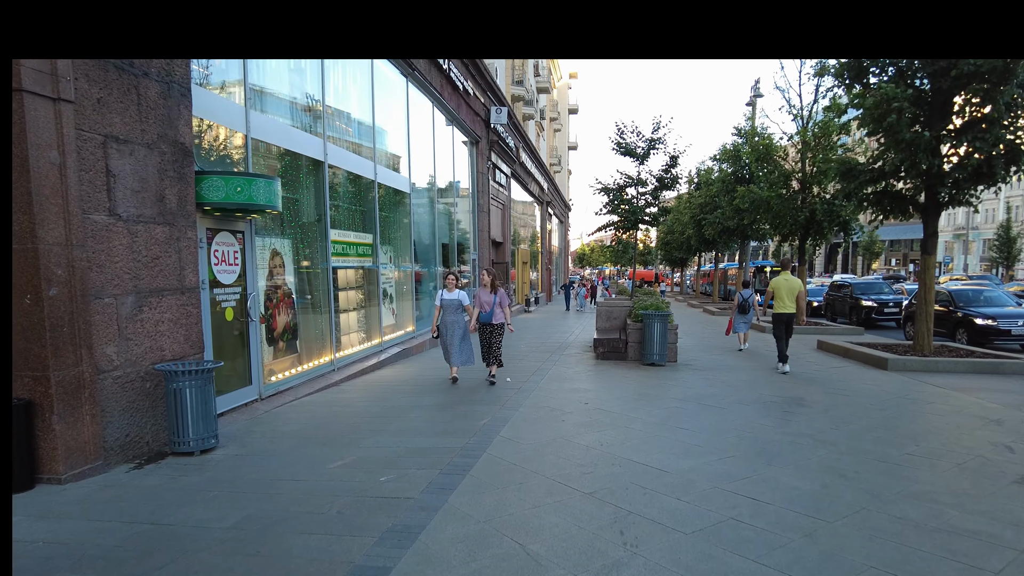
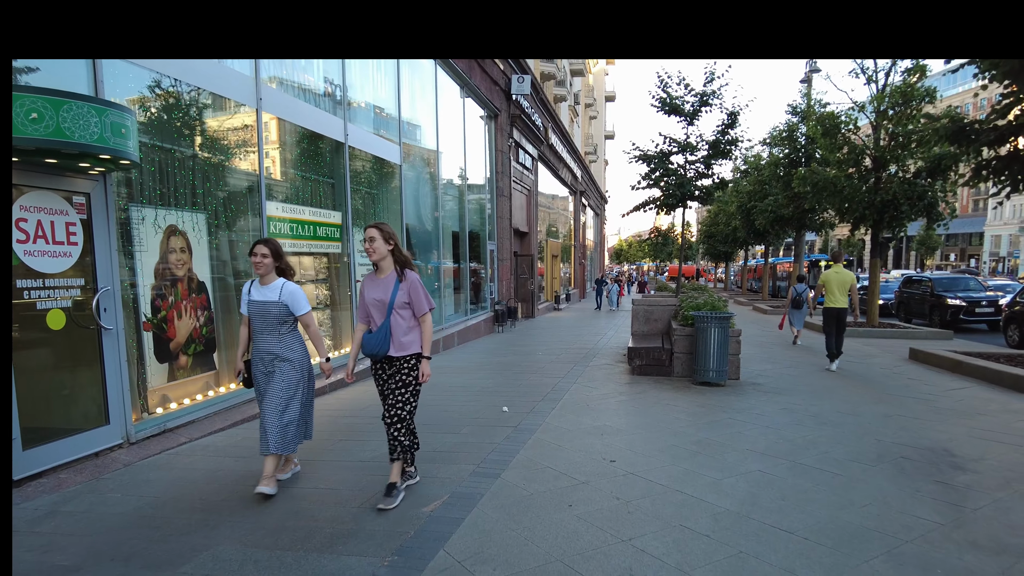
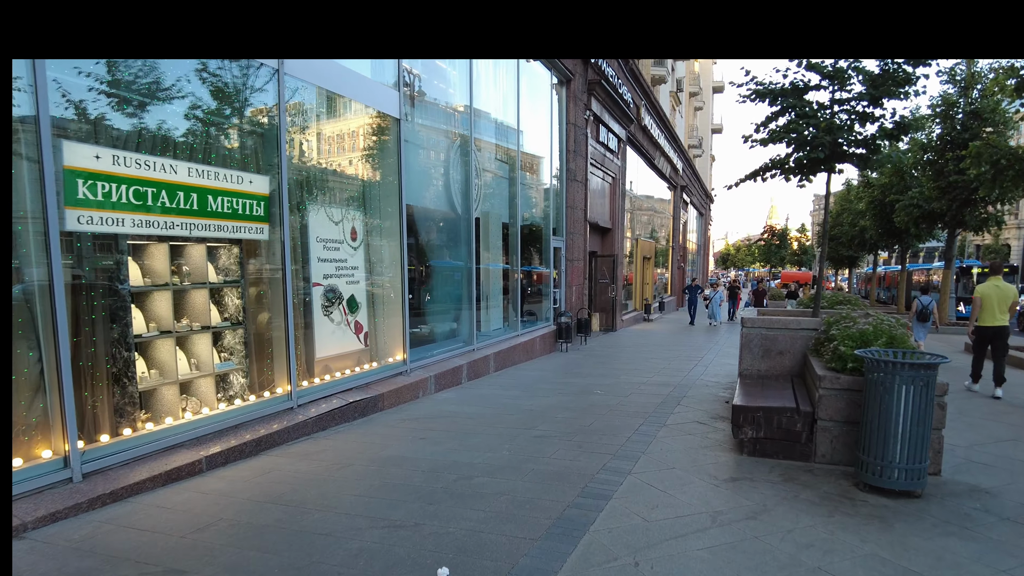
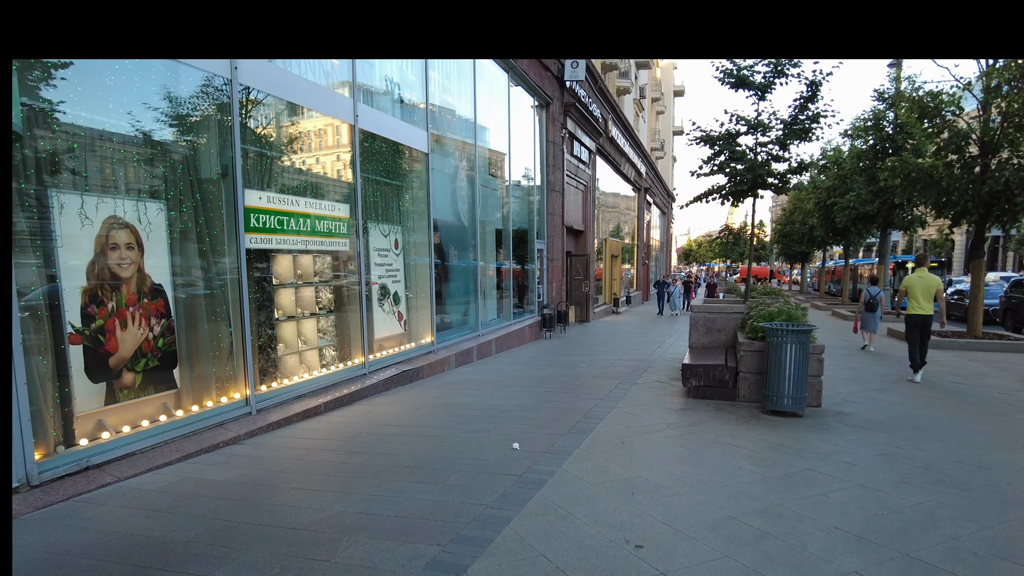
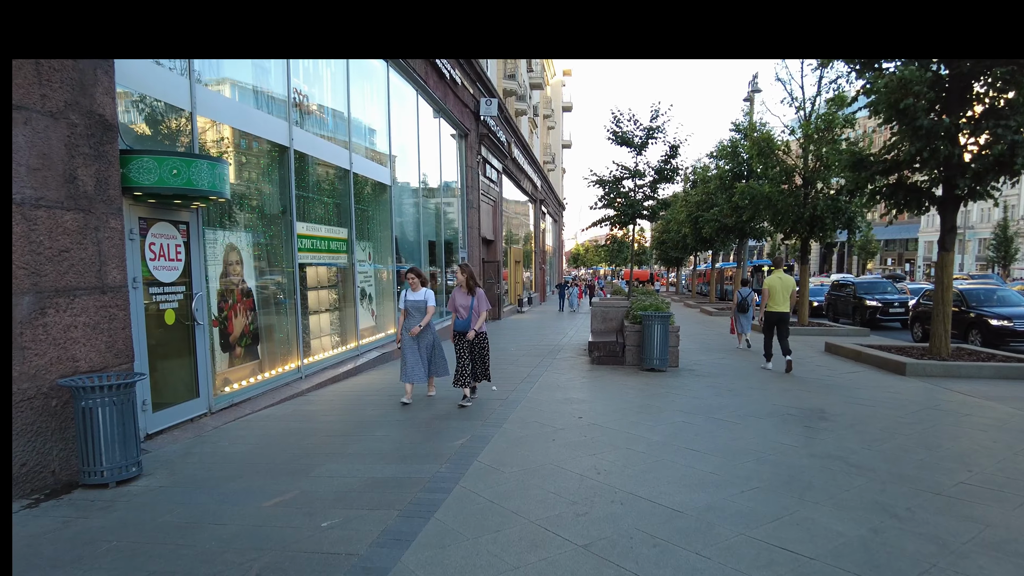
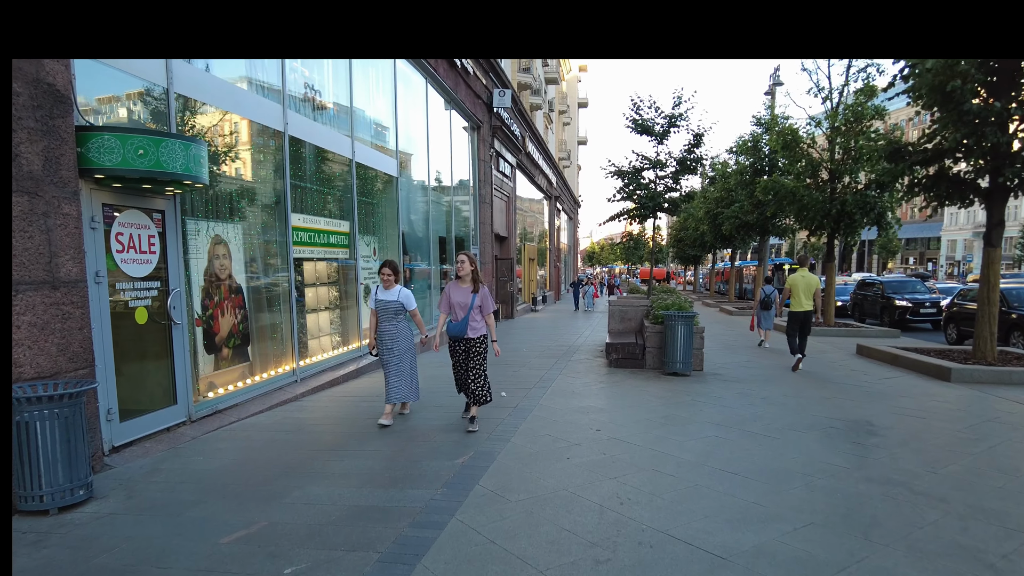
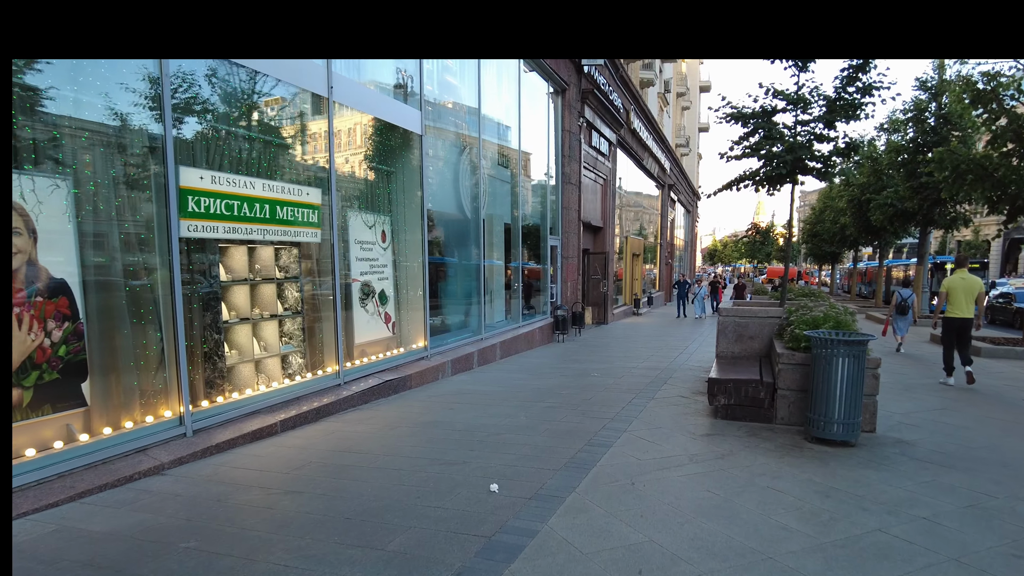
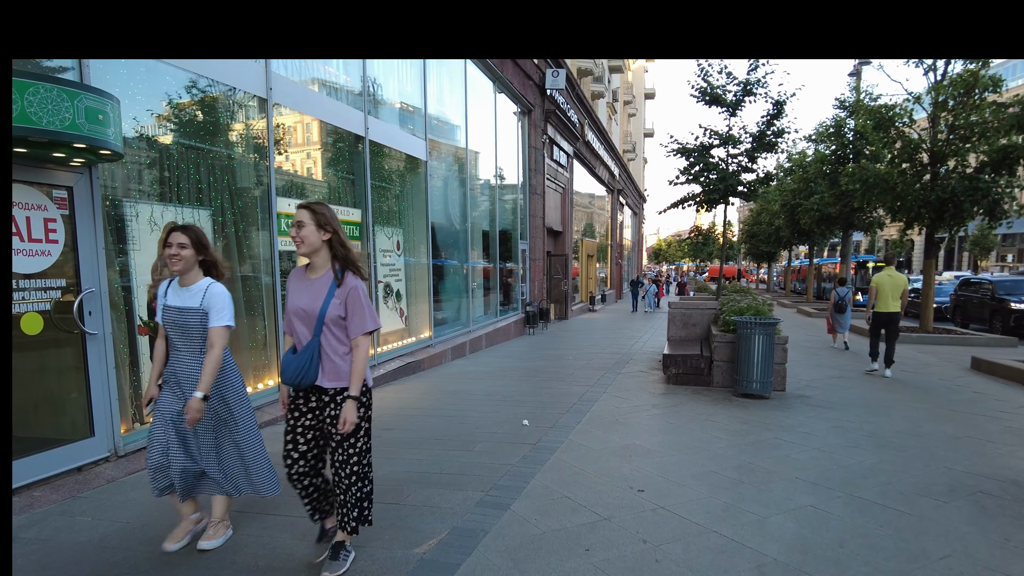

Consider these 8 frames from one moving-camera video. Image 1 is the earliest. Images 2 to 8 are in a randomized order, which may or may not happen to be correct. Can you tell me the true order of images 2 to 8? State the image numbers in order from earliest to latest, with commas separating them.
5, 6, 2, 8, 4, 7, 3
